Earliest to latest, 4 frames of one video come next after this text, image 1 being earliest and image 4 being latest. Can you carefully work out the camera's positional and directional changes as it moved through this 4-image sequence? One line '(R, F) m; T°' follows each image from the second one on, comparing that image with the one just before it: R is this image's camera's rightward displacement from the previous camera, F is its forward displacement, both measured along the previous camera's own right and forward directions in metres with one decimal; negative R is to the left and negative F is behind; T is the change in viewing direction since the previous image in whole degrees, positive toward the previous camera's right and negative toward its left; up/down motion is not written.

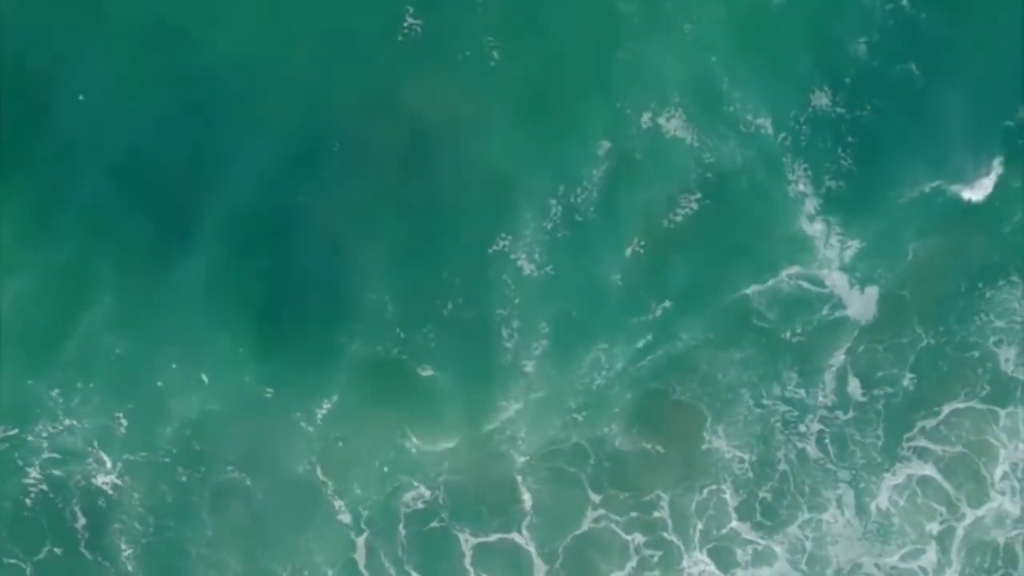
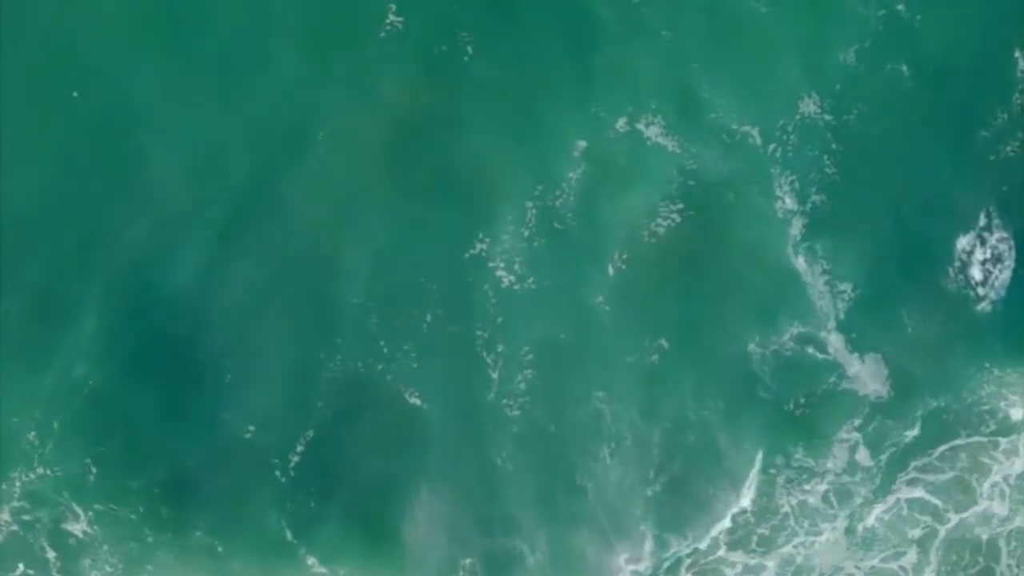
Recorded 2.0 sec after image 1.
(+12.8, -0.2) m; -2°
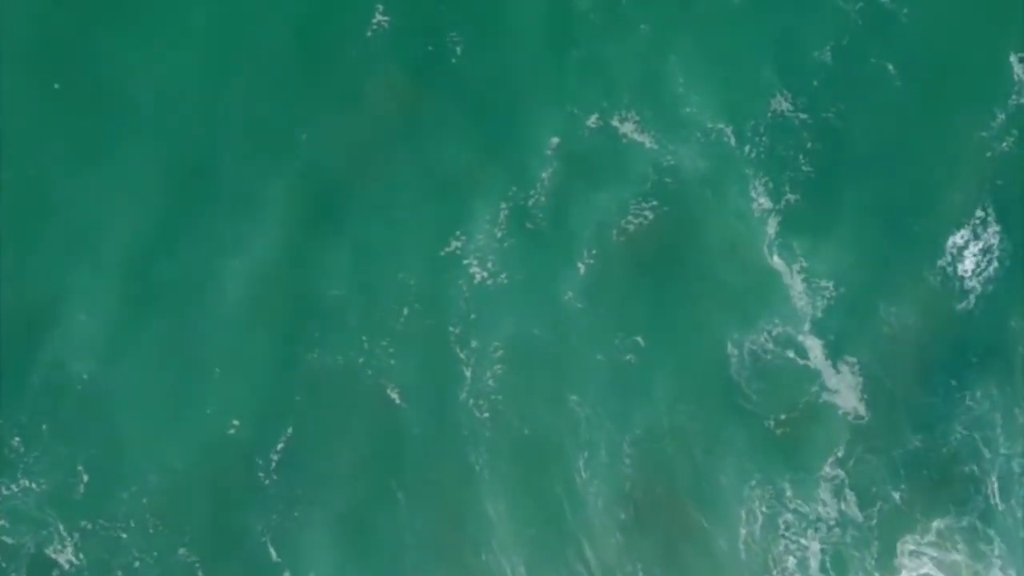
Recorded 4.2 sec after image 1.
(+3.6, +2.3) m; 0°
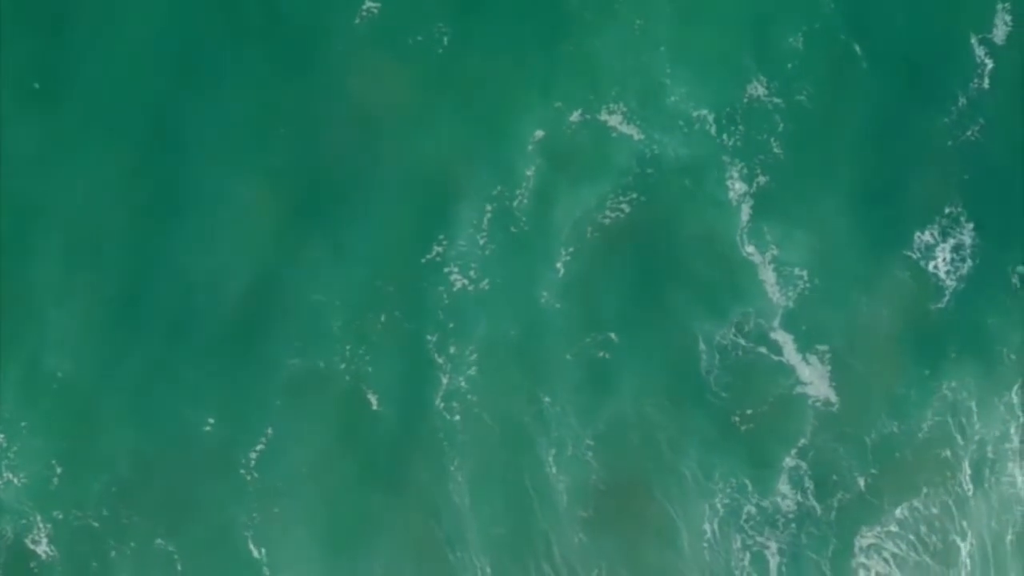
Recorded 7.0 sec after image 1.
(+16.1, +3.3) m; -3°
